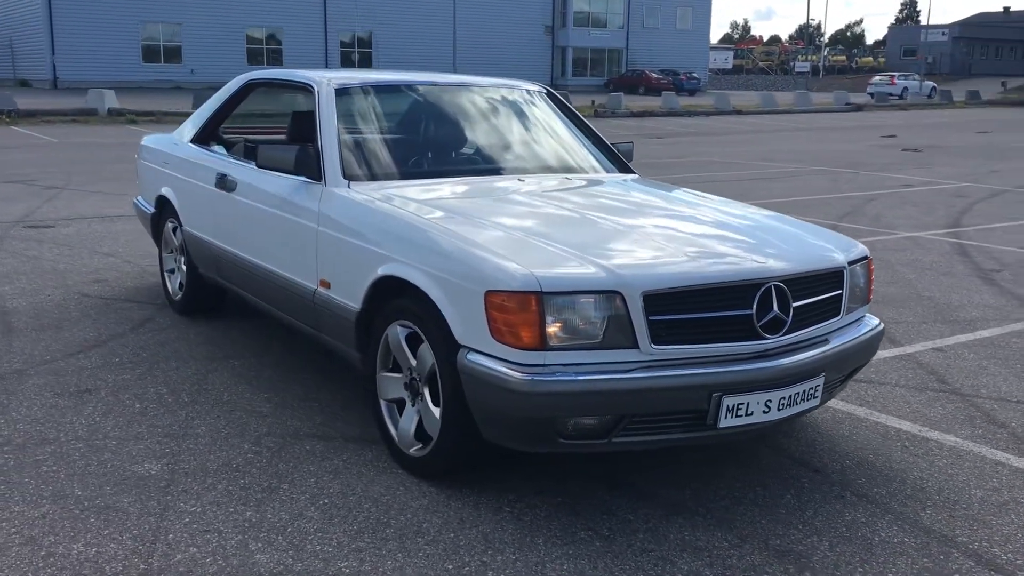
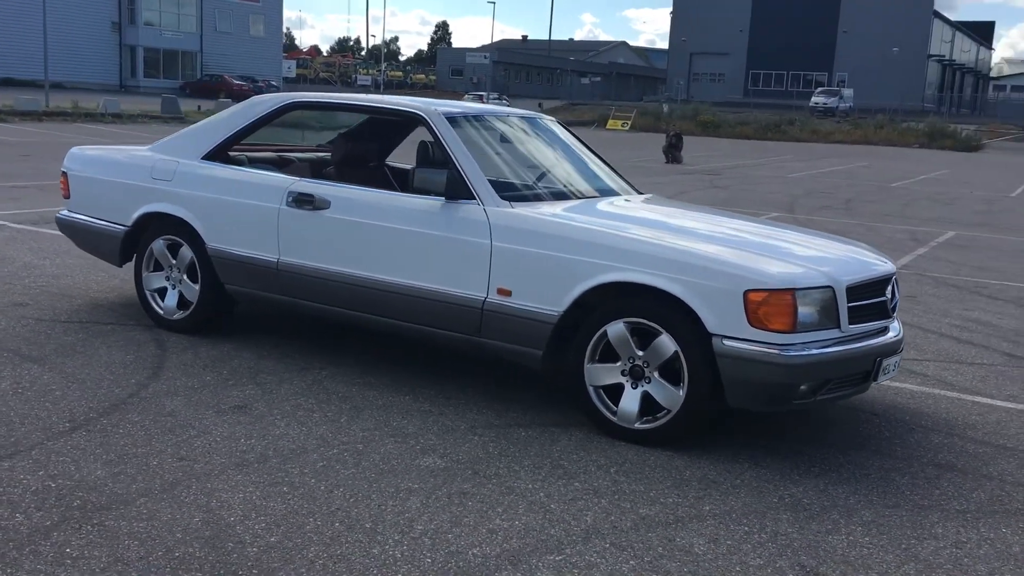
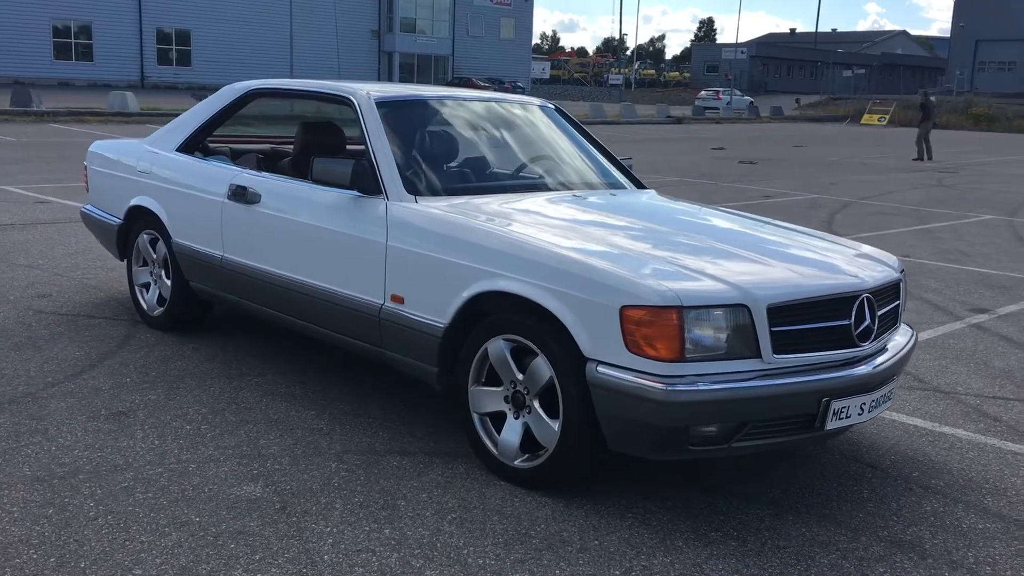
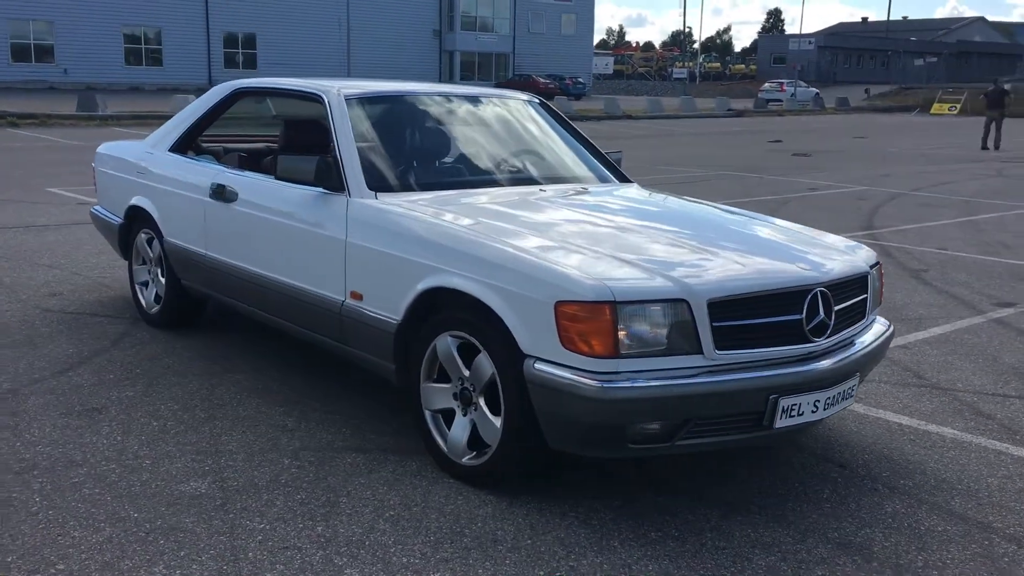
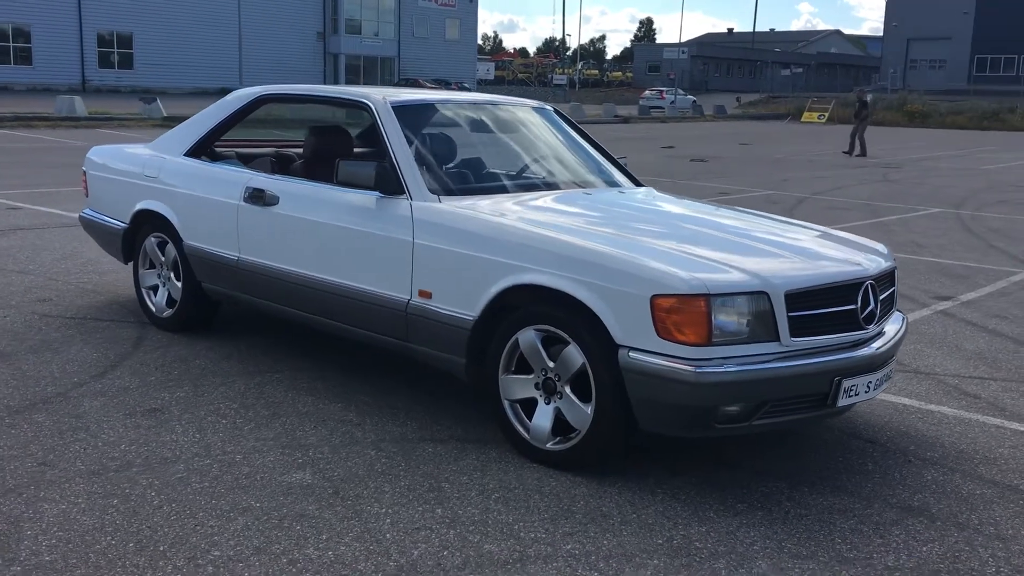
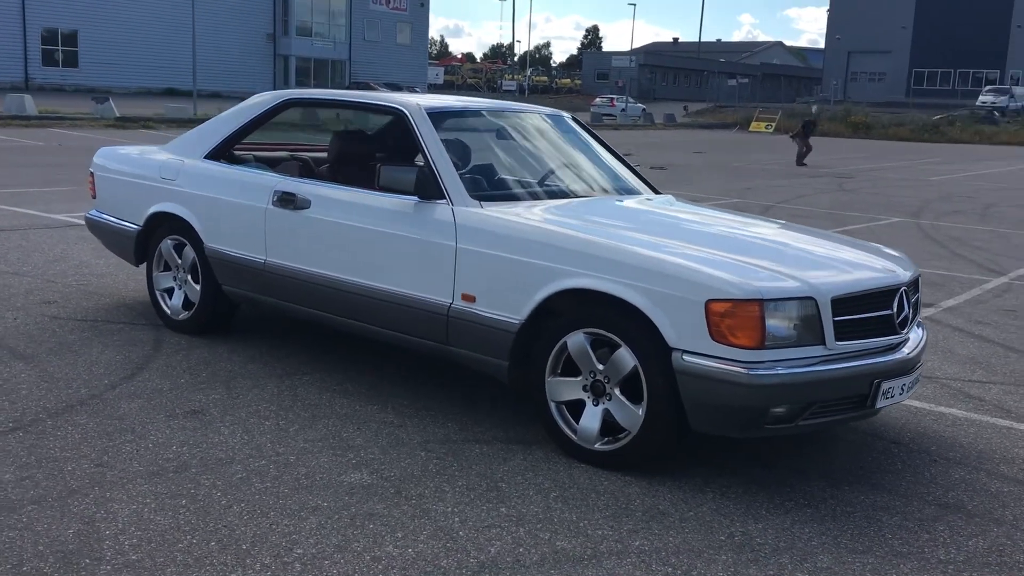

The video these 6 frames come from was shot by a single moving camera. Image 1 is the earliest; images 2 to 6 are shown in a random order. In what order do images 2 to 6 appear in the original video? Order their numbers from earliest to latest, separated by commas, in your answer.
4, 3, 5, 6, 2
